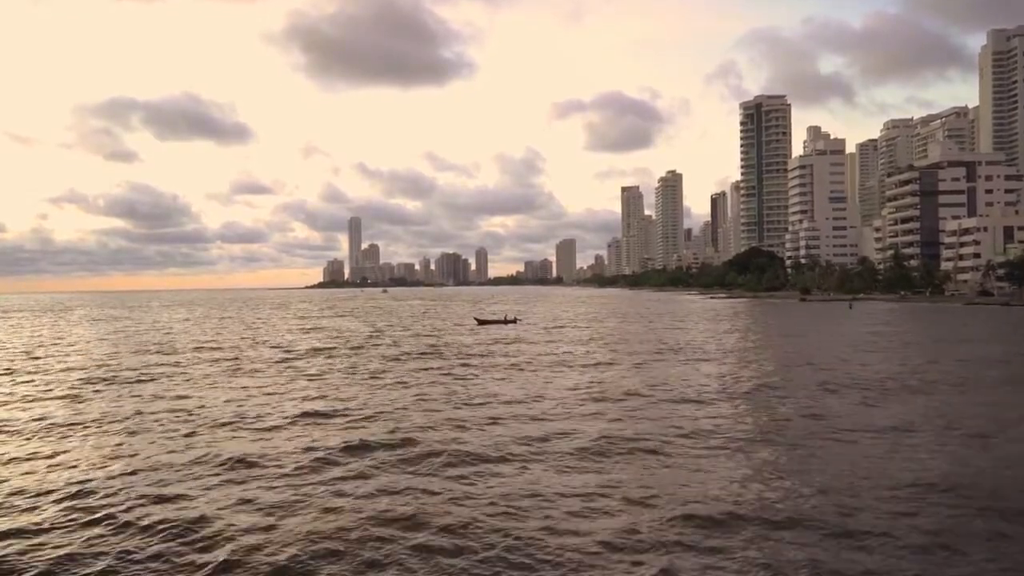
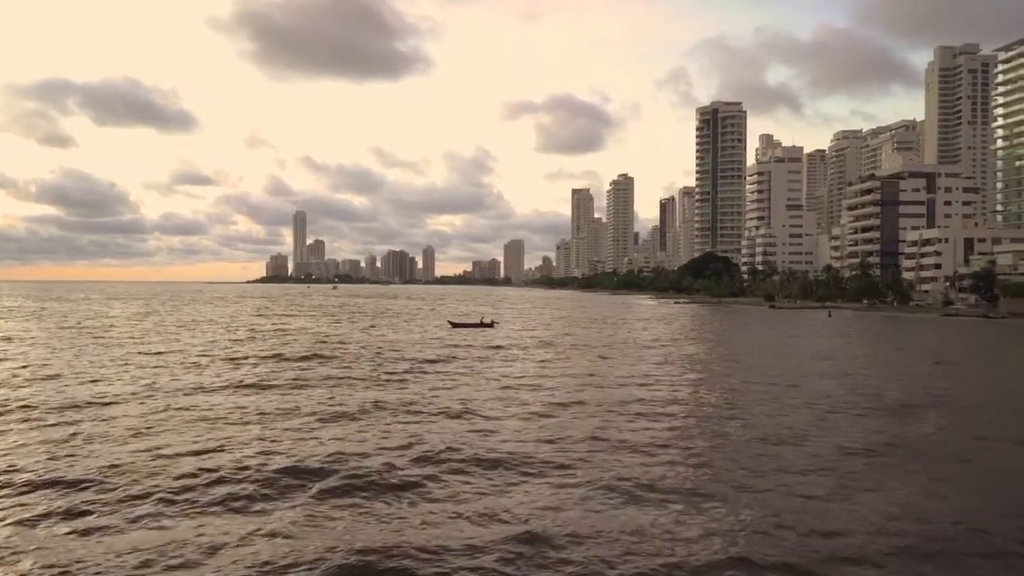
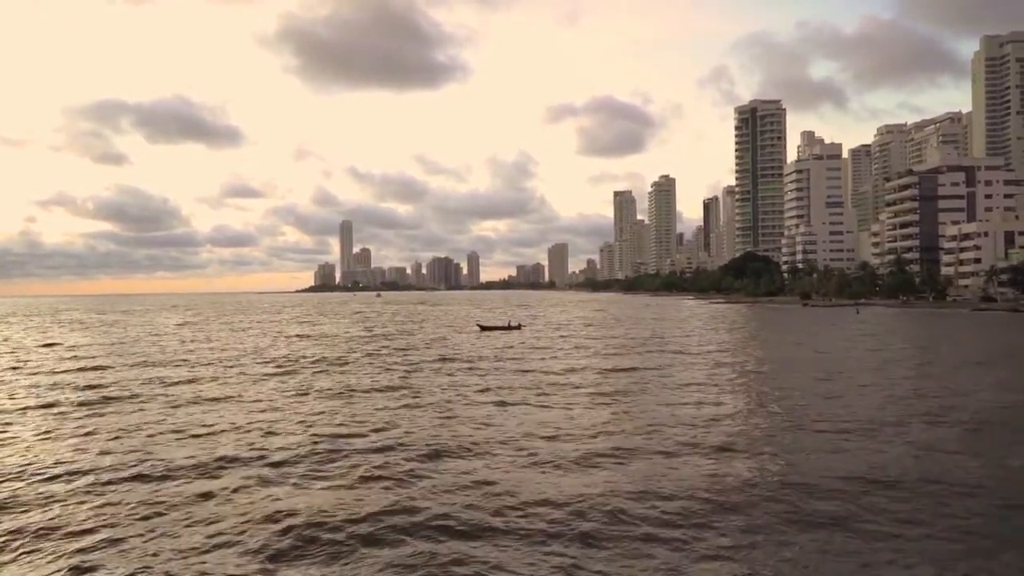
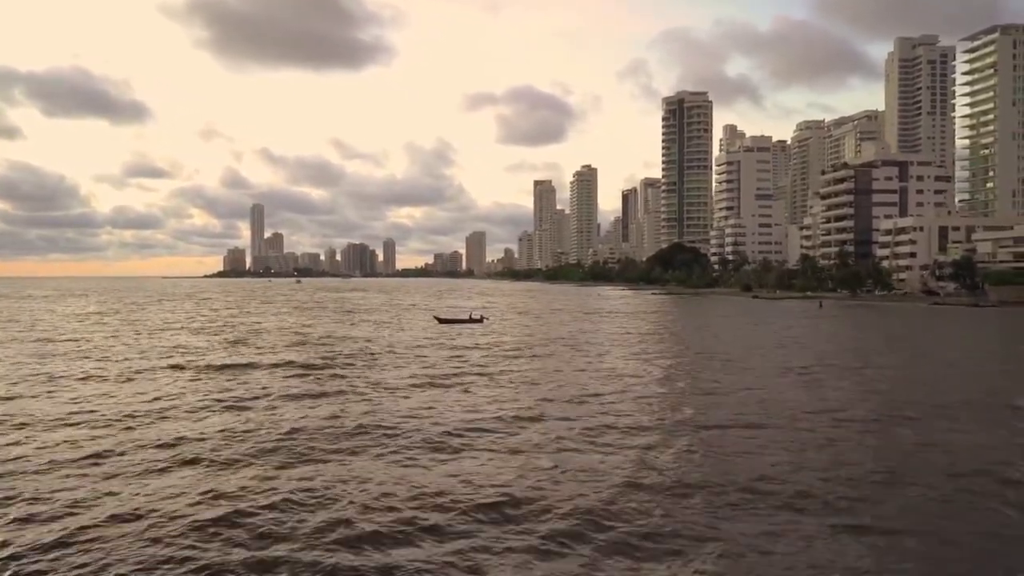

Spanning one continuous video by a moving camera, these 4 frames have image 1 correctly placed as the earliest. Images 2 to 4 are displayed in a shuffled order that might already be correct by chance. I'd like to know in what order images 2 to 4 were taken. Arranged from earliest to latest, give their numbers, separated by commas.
3, 2, 4
